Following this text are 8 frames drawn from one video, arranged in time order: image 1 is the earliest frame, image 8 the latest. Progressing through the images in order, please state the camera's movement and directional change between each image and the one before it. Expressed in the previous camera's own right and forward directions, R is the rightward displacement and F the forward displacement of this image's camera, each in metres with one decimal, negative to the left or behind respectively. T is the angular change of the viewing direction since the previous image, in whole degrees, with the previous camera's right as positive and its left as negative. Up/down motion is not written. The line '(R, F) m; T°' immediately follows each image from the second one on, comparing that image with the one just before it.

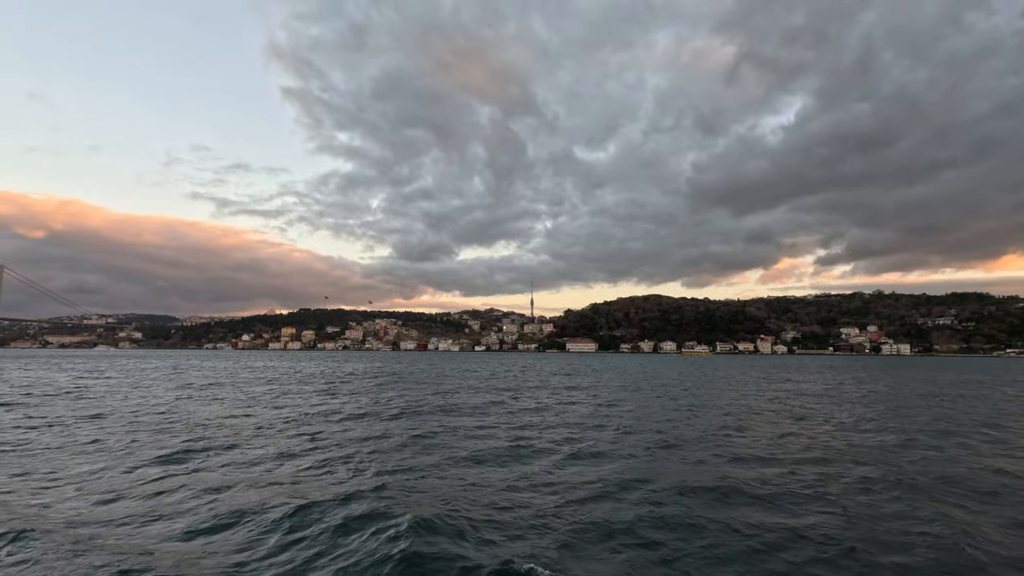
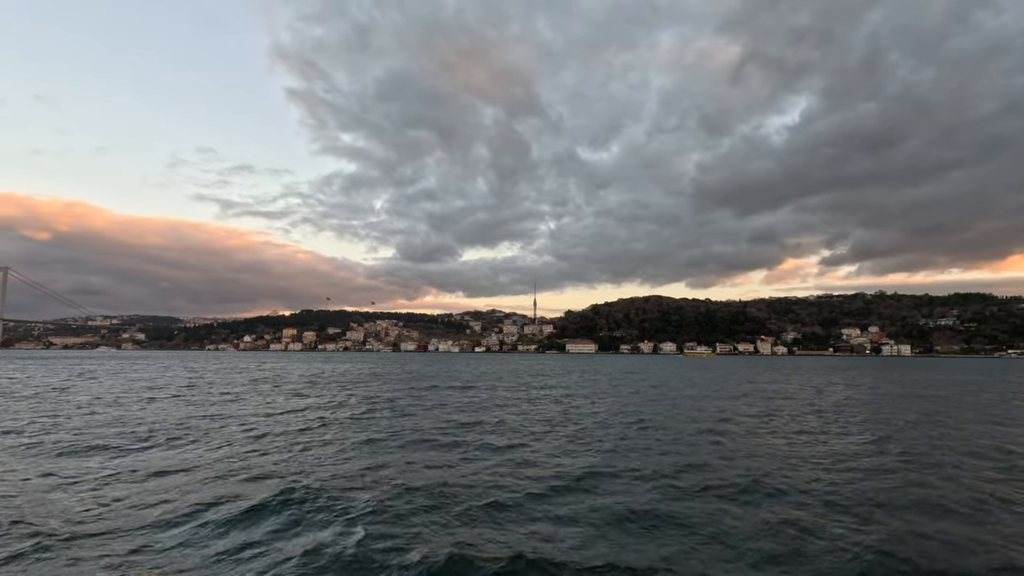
(+1.4, -0.2) m; 0°
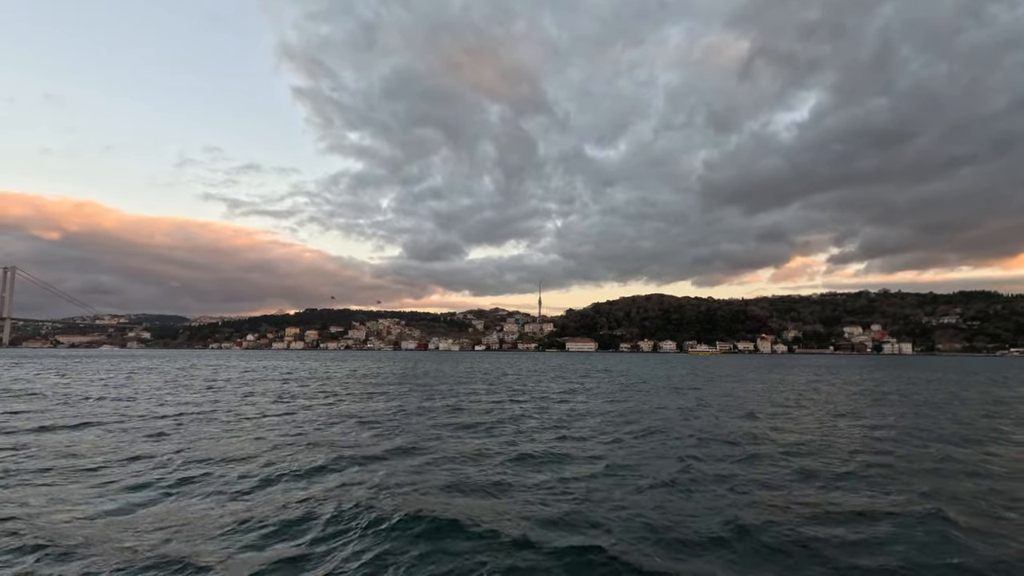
(+2.1, -0.3) m; -1°
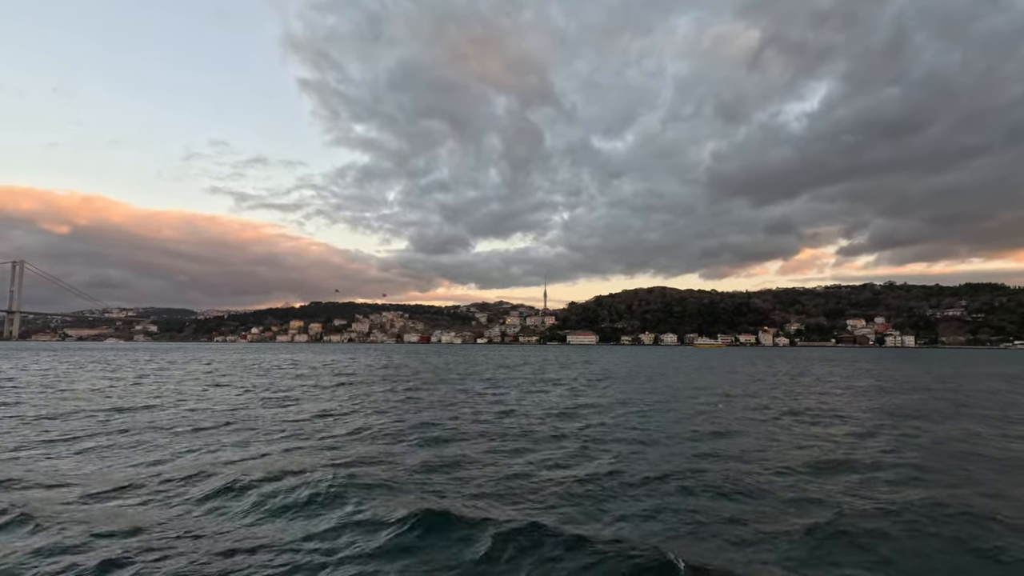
(+1.4, -0.4) m; -1°
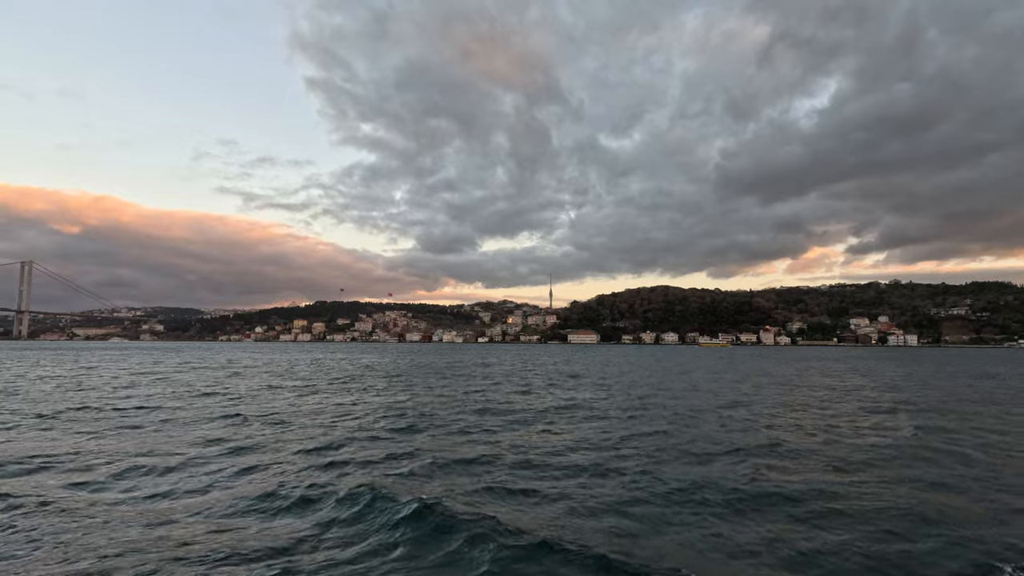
(+1.8, -0.4) m; -1°
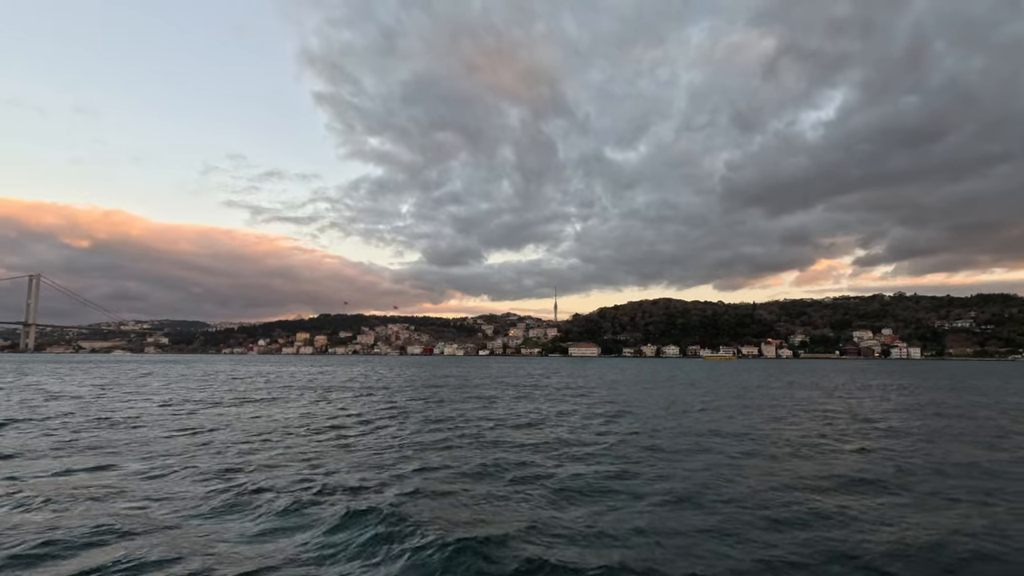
(+1.5, -0.5) m; -1°
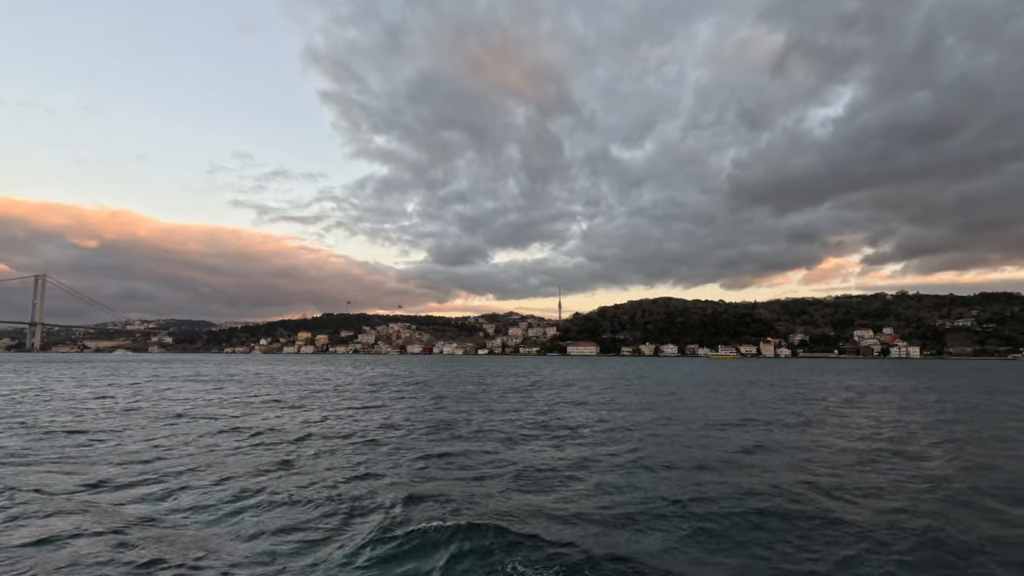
(+2.0, -0.5) m; 0°
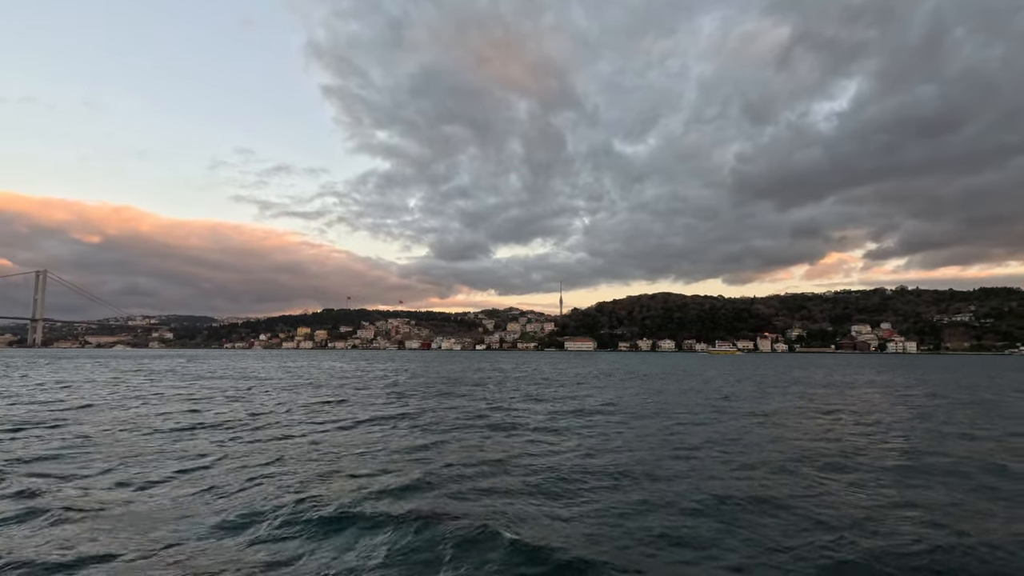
(+1.4, -0.3) m; 0°
